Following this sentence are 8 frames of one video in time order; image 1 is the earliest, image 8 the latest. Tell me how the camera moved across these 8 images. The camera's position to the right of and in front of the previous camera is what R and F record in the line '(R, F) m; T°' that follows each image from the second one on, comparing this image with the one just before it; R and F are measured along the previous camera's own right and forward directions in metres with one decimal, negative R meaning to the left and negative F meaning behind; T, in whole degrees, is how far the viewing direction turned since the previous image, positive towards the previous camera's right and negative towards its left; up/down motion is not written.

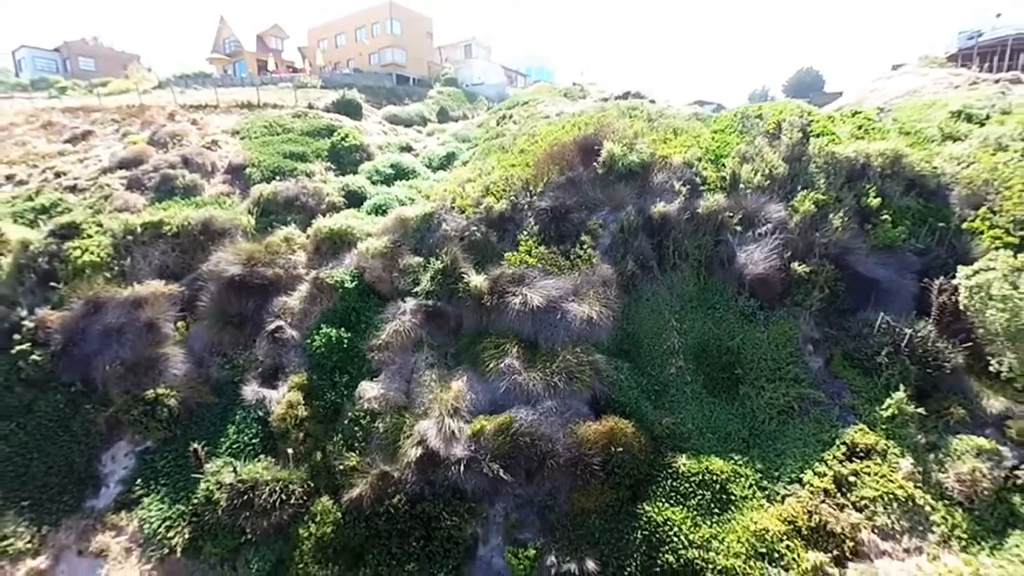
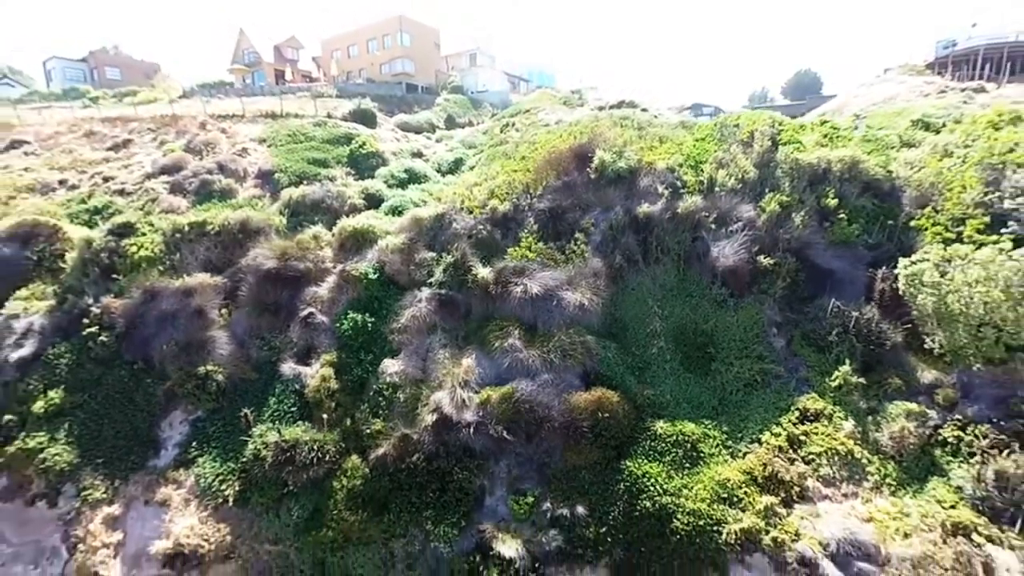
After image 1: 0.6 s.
(0.0, -1.5) m; 0°
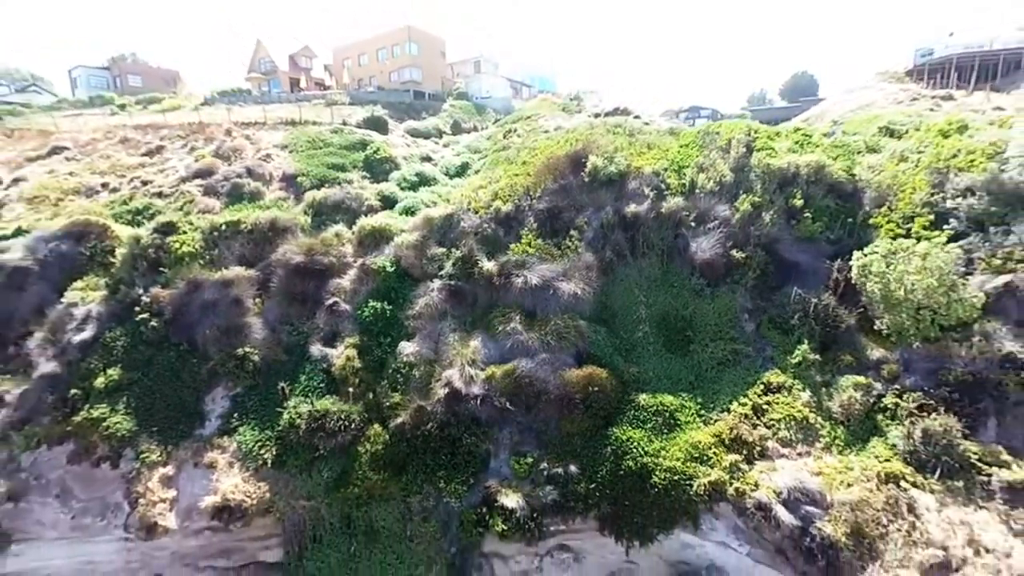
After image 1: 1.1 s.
(0.0, -1.5) m; 0°
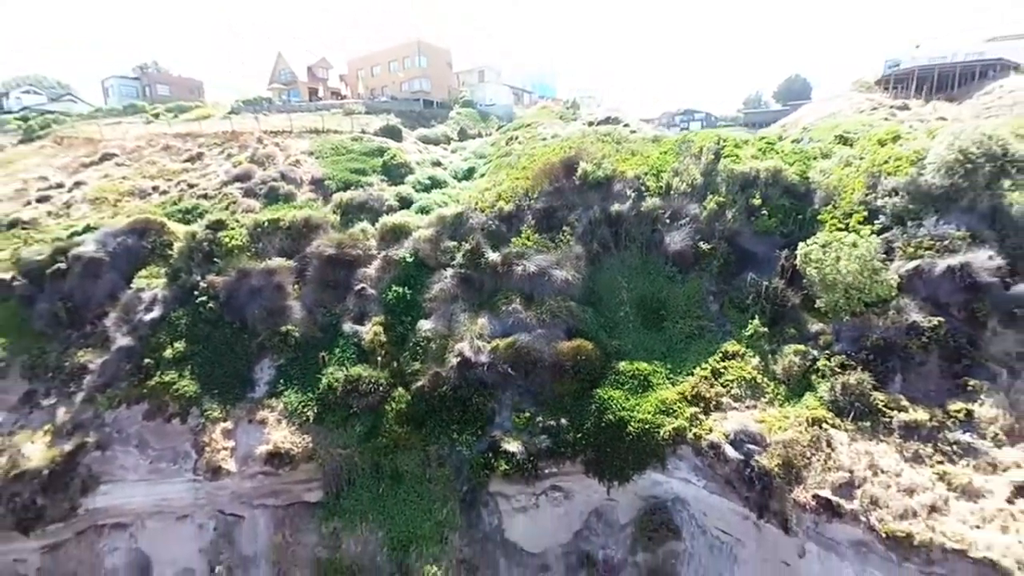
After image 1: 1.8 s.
(+0.1, -2.4) m; 0°
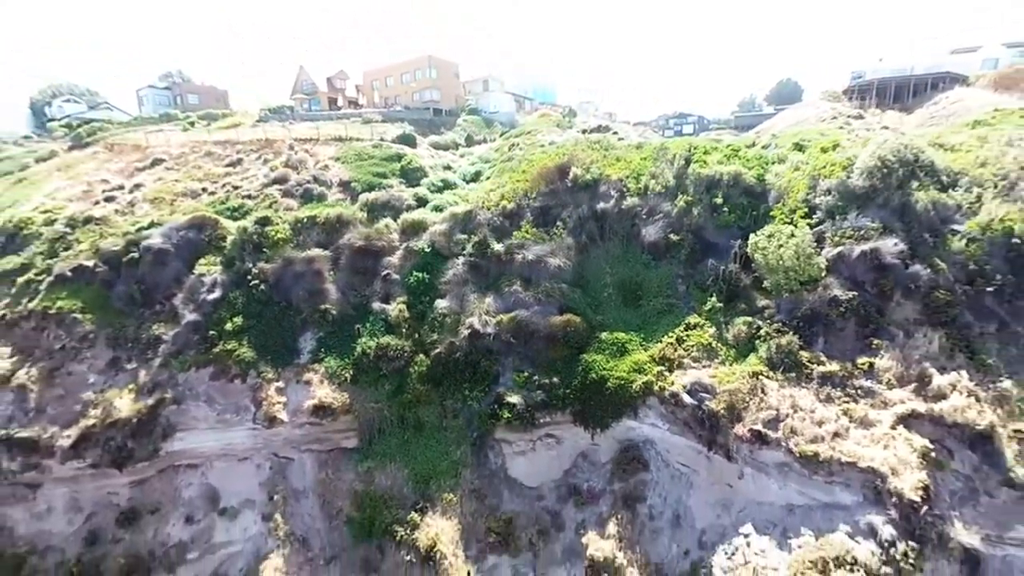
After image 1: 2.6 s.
(+0.1, -3.1) m; 0°
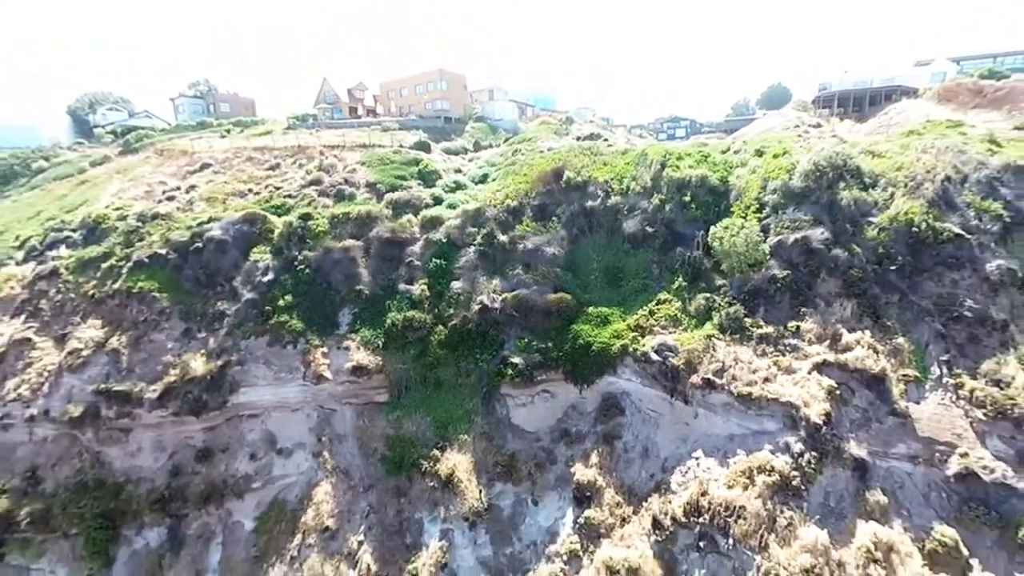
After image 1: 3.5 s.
(0.0, -3.8) m; 0°
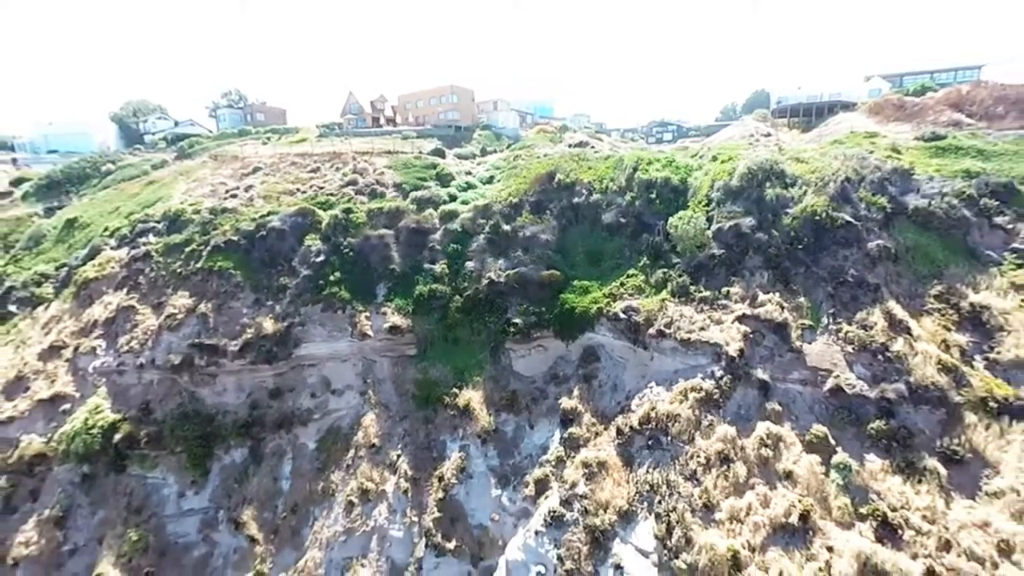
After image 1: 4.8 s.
(0.0, -5.9) m; 0°
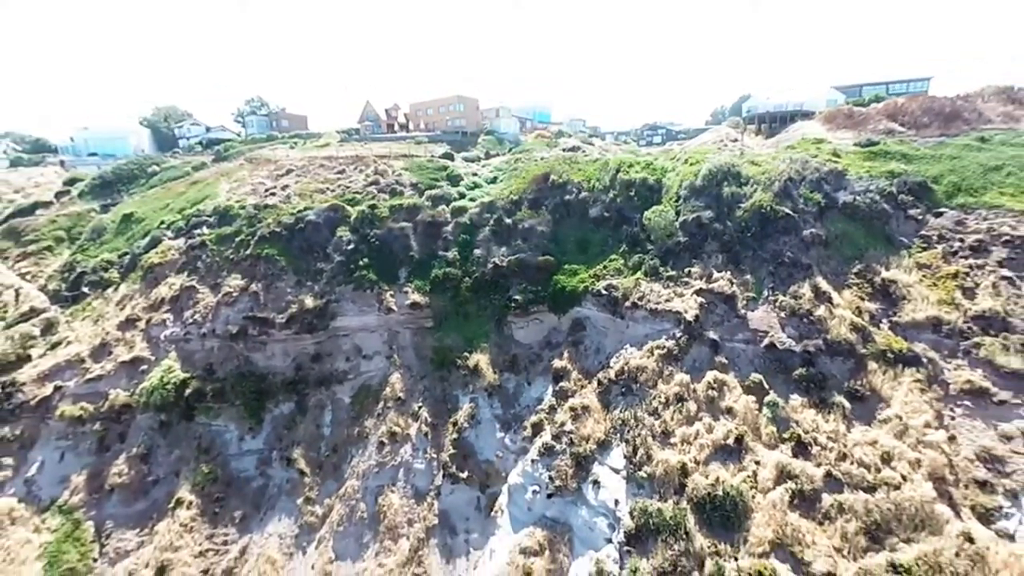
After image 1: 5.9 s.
(0.0, -5.2) m; 0°
